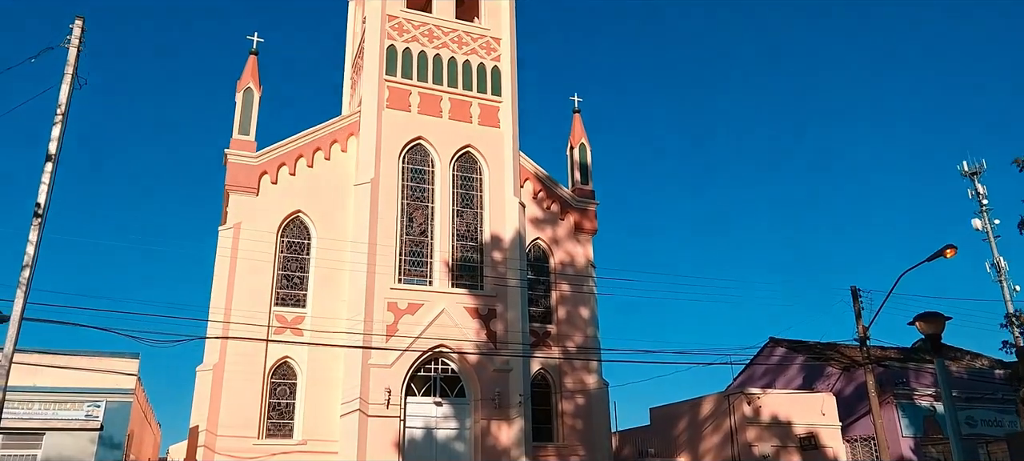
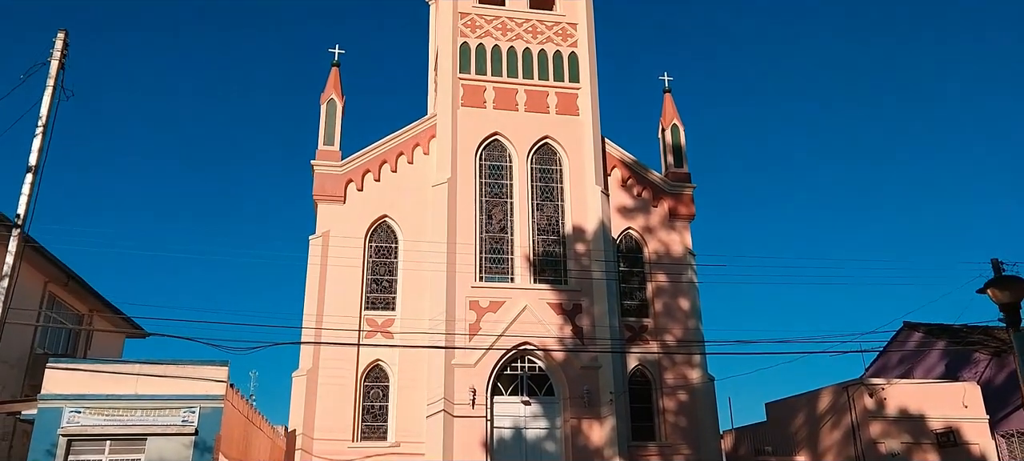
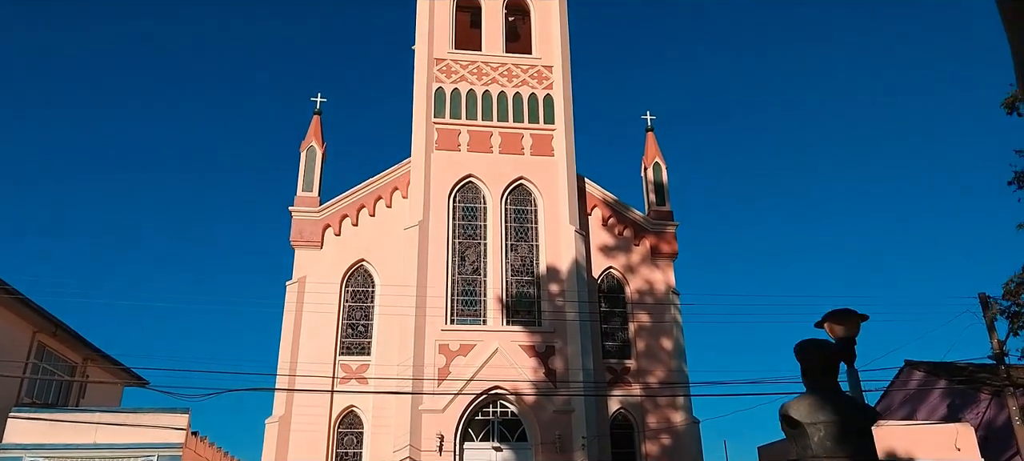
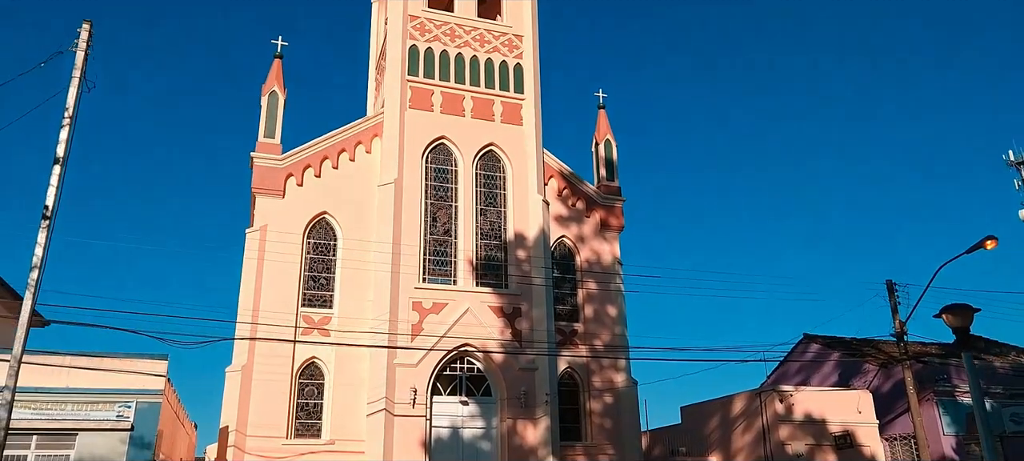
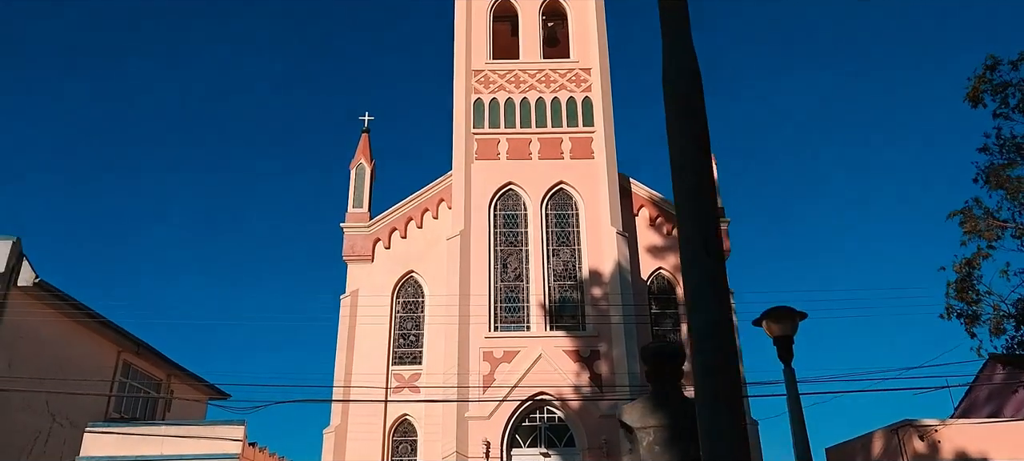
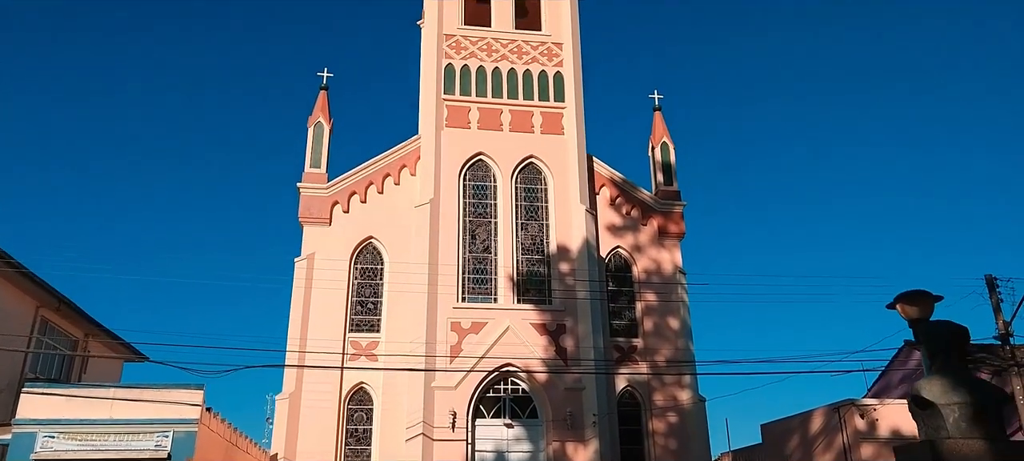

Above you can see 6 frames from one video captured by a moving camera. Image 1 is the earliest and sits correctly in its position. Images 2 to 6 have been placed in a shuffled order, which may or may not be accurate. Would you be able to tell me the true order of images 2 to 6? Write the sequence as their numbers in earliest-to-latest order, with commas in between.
4, 2, 6, 3, 5
